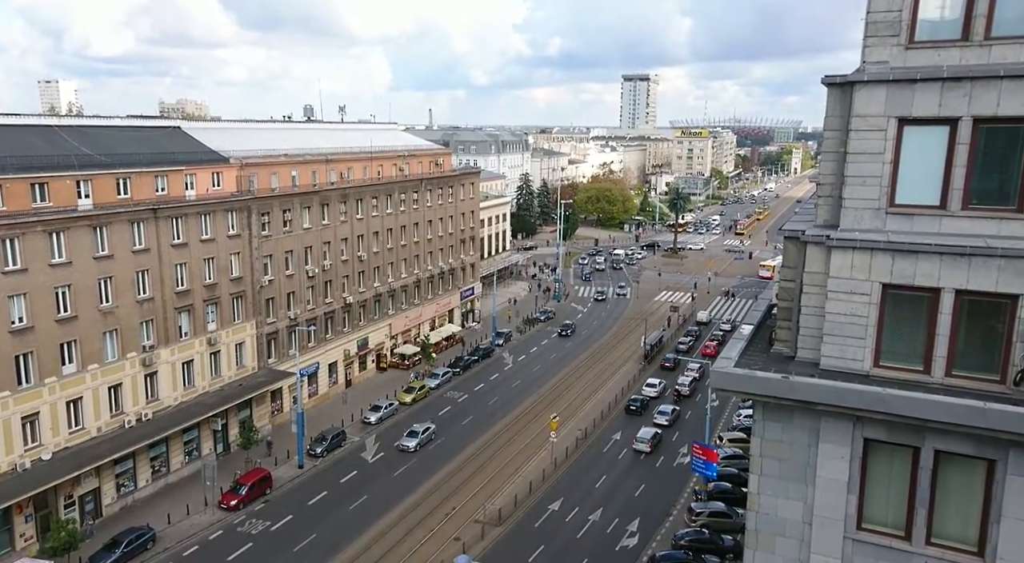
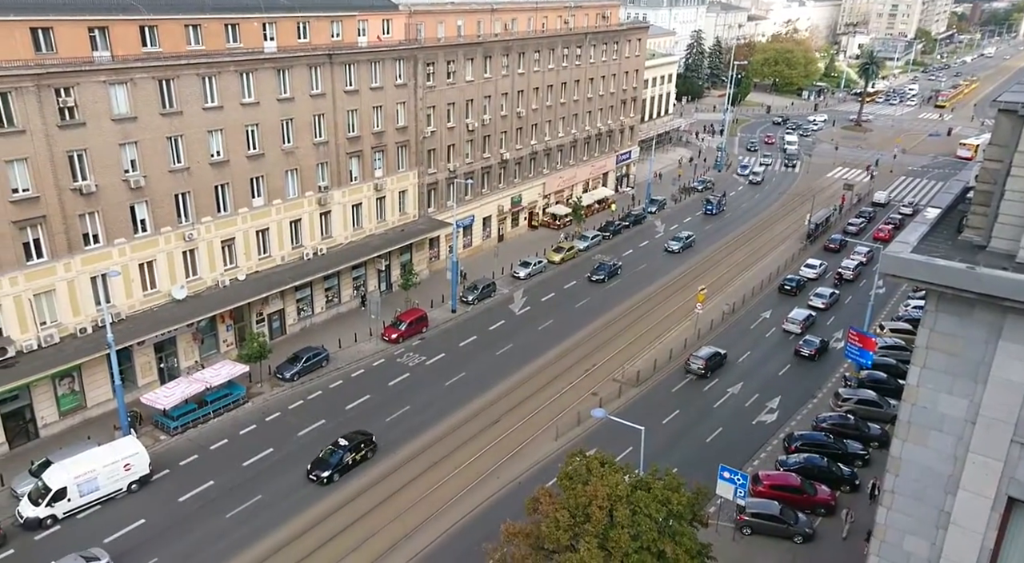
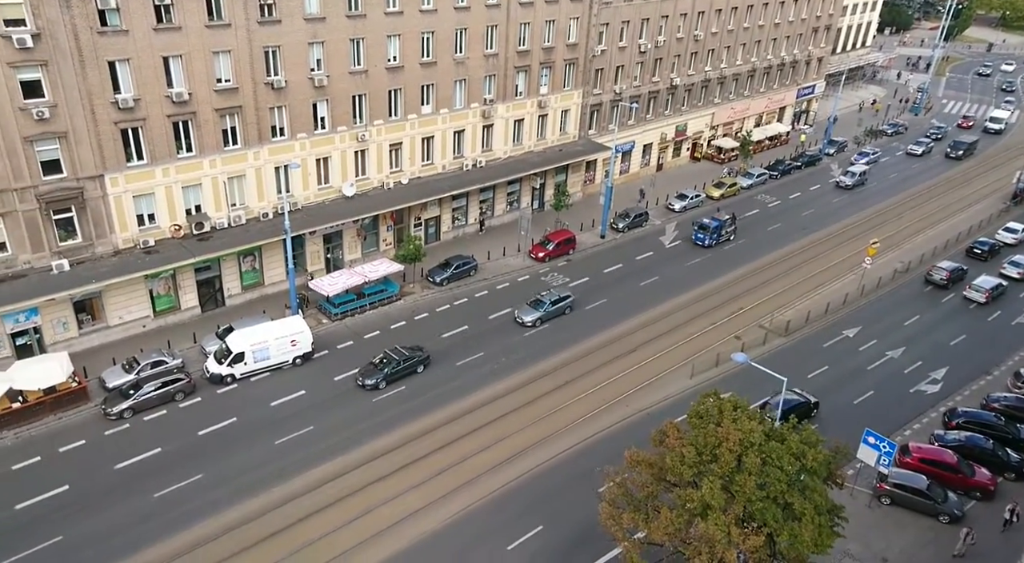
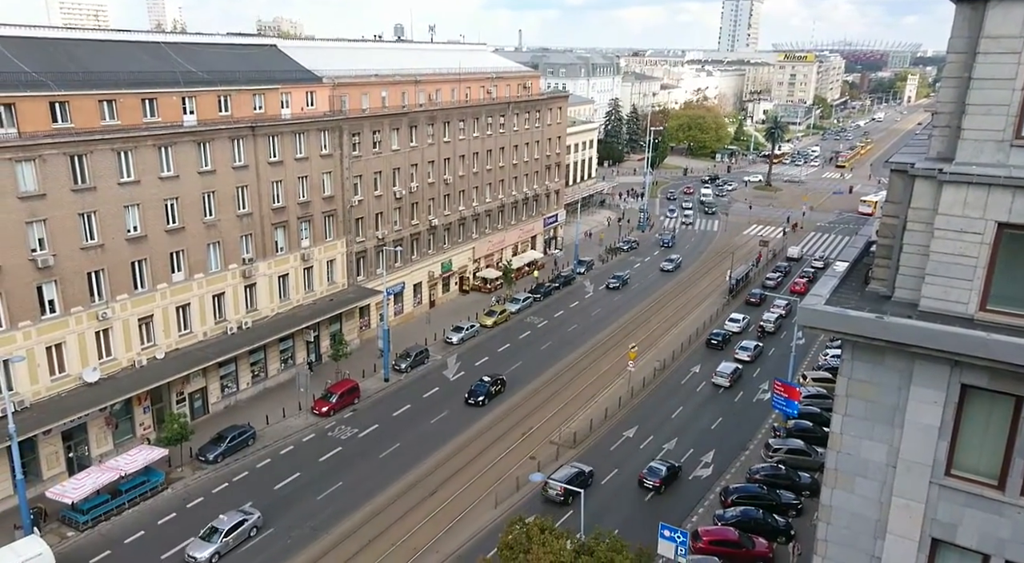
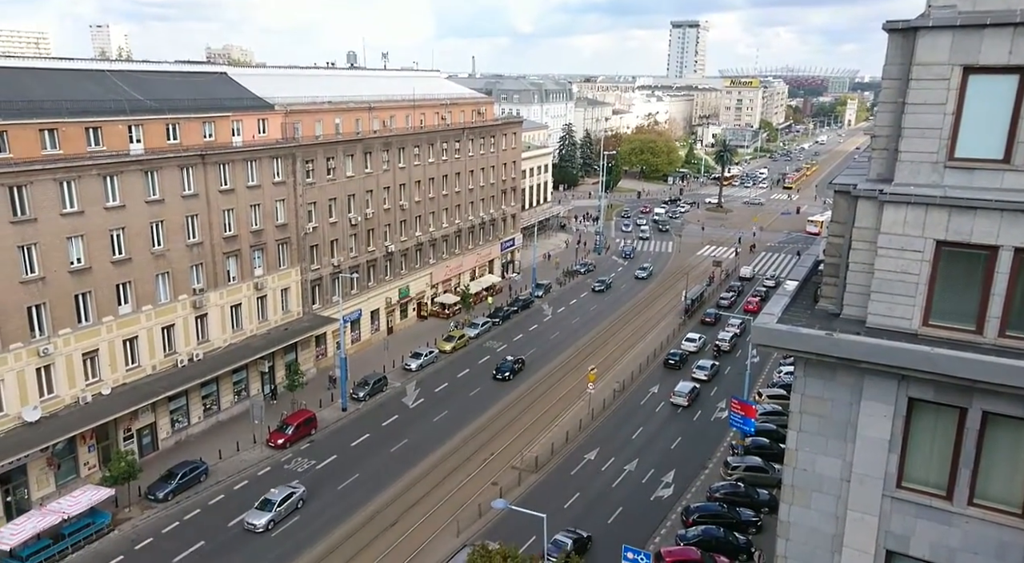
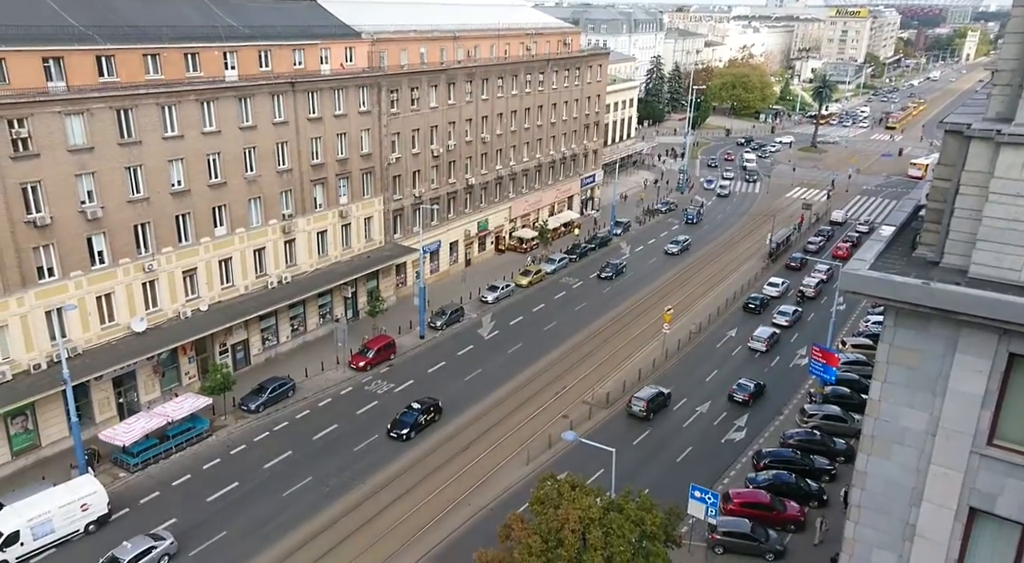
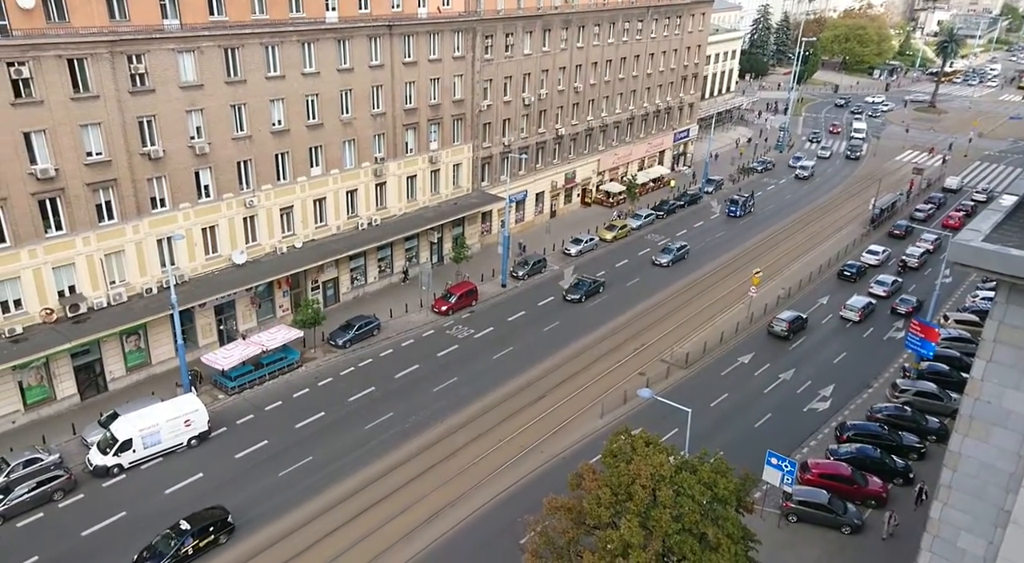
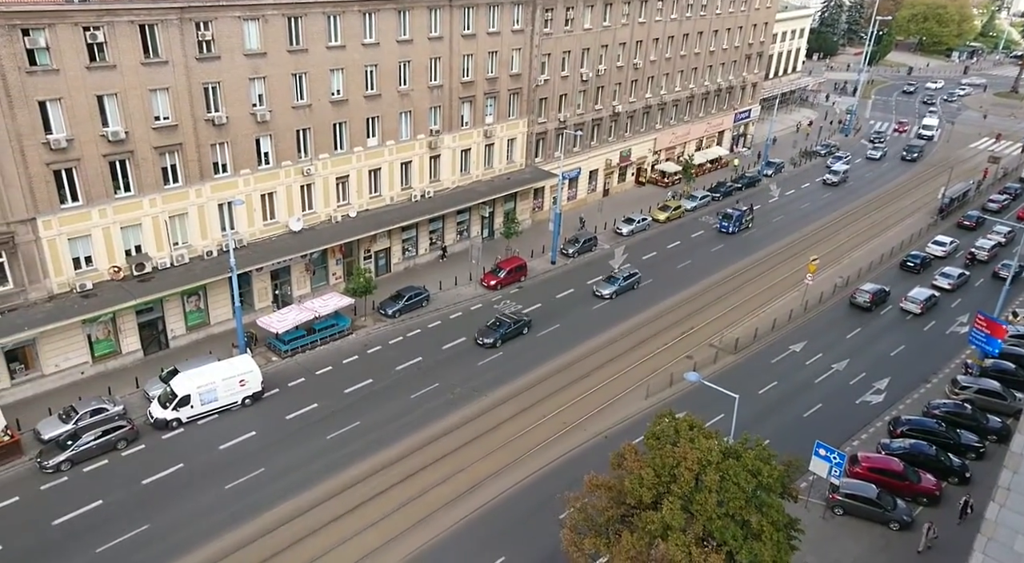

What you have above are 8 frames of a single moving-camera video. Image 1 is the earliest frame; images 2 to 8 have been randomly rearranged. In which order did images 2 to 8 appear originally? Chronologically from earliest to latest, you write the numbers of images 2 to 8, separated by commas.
5, 4, 6, 2, 7, 8, 3
